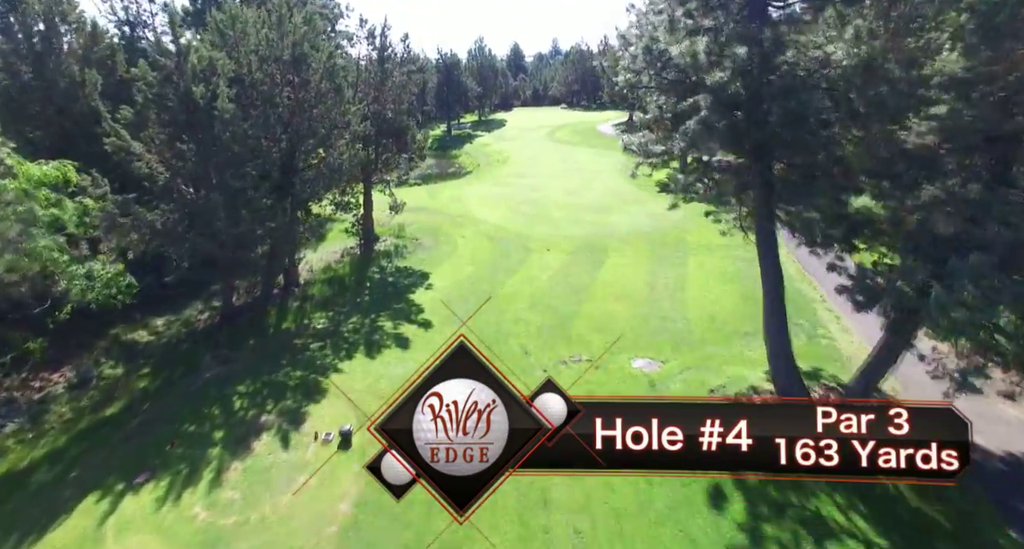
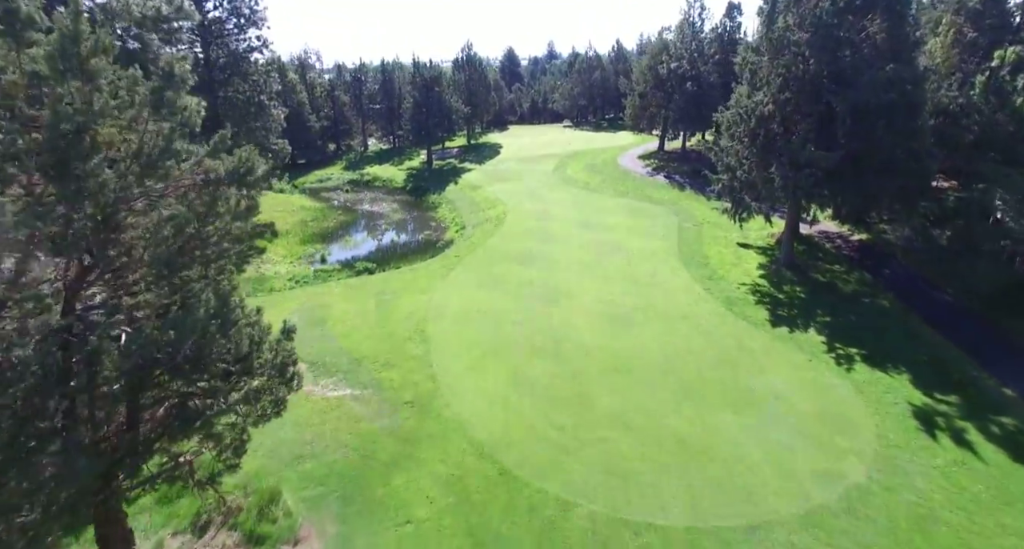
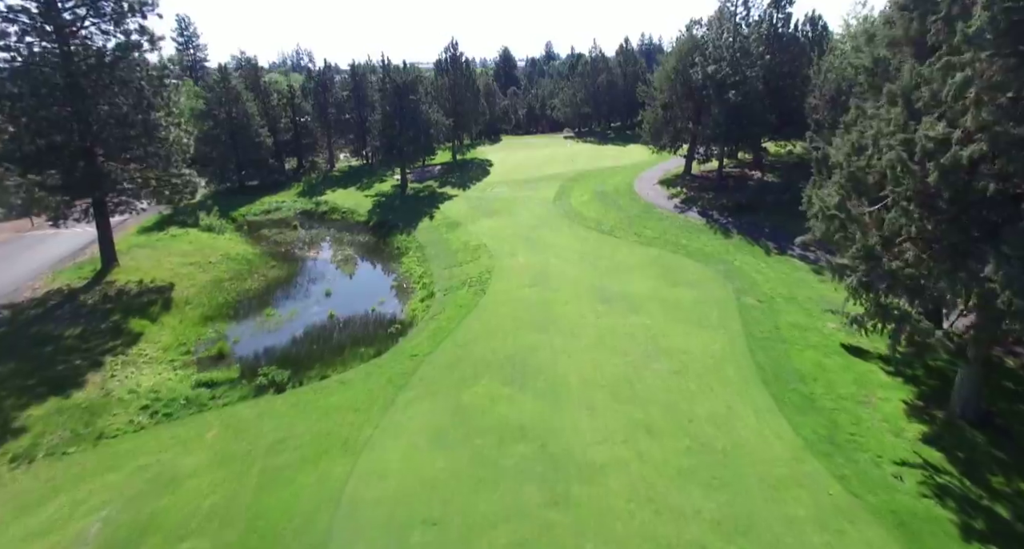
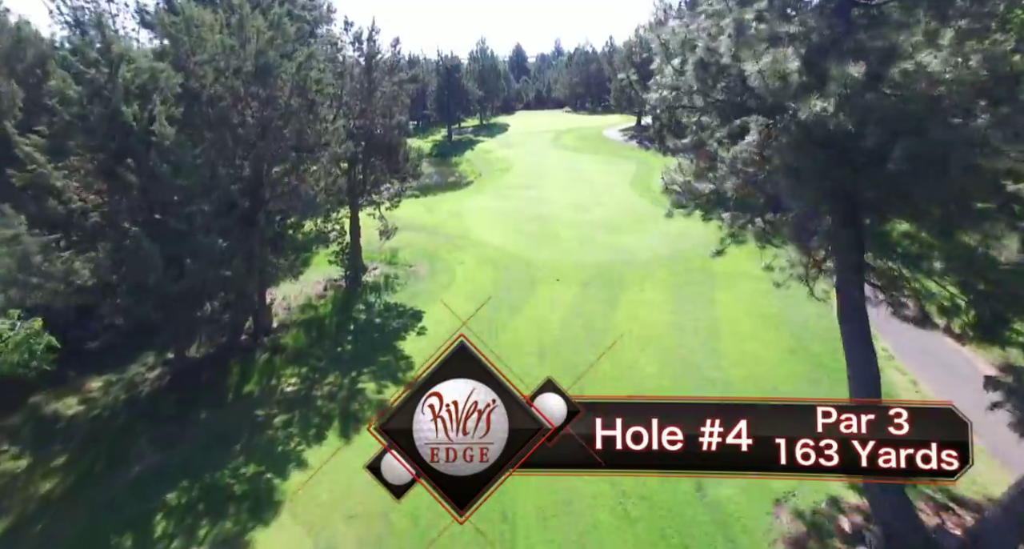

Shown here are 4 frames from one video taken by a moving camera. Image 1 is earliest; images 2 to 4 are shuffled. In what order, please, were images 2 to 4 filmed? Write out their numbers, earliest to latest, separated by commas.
4, 2, 3
